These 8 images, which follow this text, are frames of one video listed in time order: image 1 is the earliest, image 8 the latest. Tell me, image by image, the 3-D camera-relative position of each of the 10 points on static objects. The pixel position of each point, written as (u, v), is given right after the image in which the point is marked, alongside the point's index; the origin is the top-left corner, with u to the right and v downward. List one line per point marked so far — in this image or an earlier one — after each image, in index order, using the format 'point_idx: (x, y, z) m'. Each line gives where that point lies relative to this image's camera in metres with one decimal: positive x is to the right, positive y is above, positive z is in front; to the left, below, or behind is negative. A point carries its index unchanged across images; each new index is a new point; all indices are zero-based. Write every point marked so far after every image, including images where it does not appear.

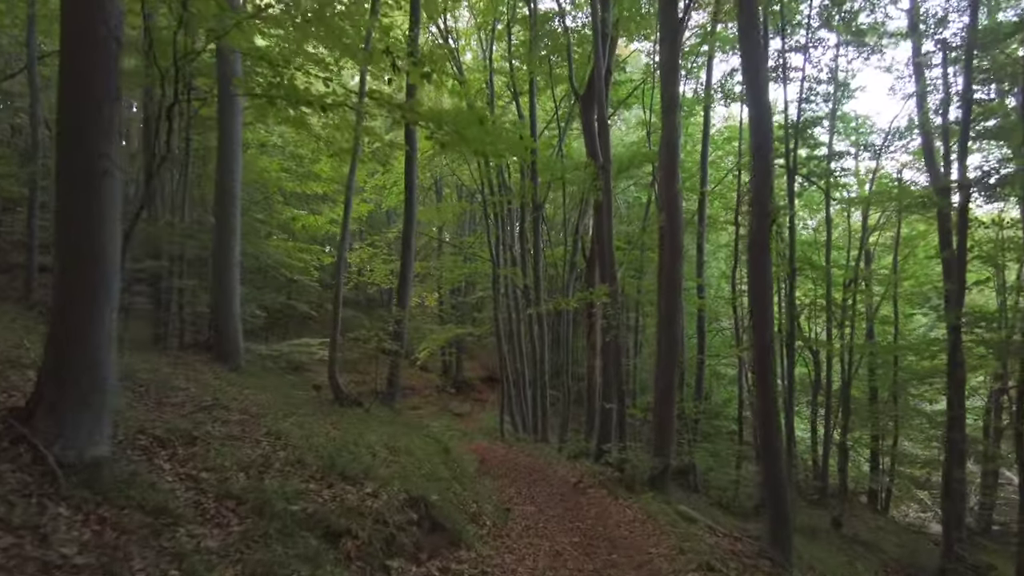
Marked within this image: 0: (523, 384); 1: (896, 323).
0: (+0.2, -3.0, +19.4) m
1: (+11.5, -1.0, +19.1) m
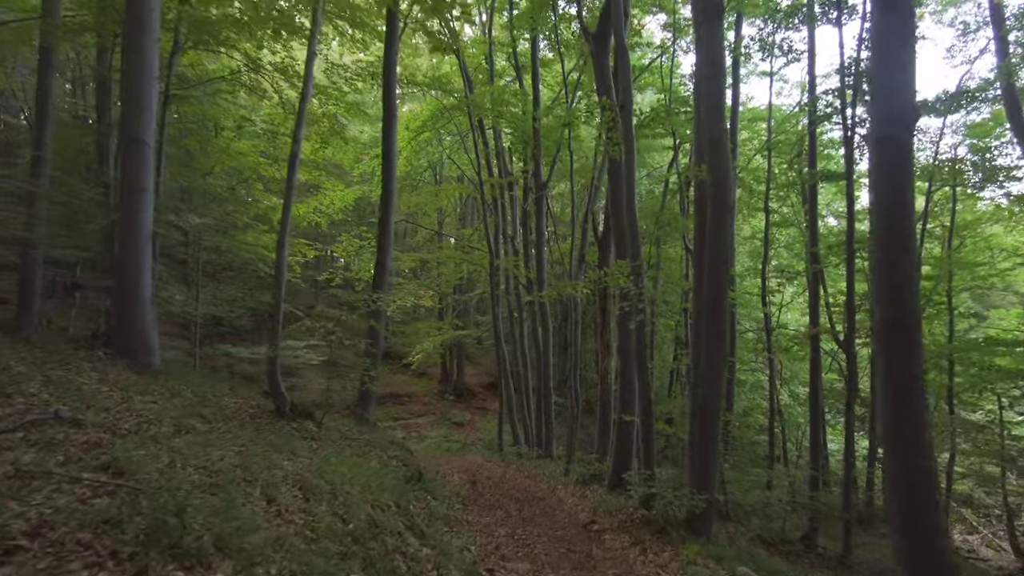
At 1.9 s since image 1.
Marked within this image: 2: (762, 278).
0: (+0.3, -2.9, +17.3) m
1: (+11.6, -0.9, +16.9) m
2: (+7.2, +0.3, +18.4) m
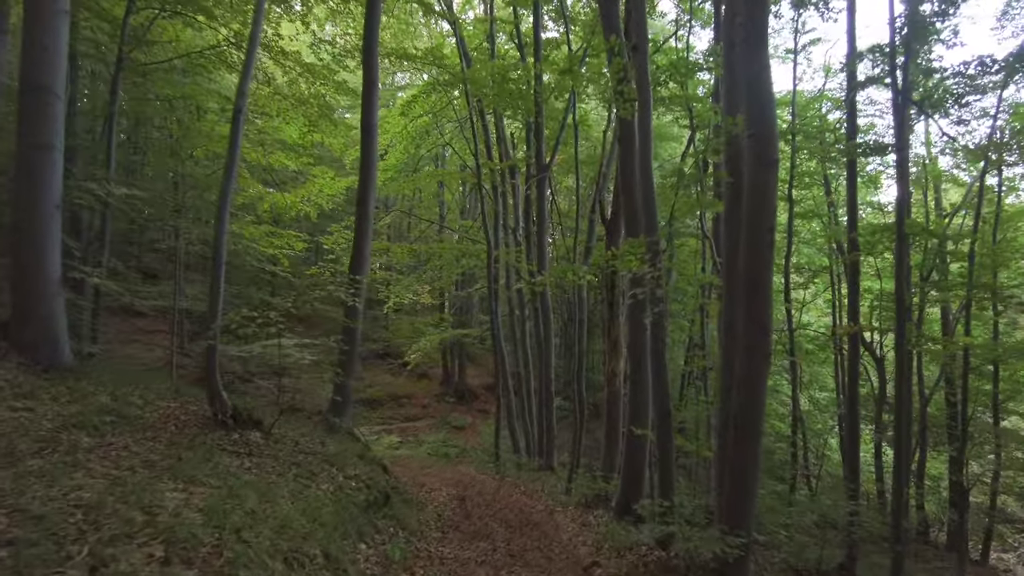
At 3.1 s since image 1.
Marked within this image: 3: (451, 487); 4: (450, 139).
0: (+0.3, -2.8, +16.0) m
1: (+11.6, -0.8, +15.5) m
2: (+7.3, +0.4, +17.0) m
3: (-1.0, -3.2, +10.2) m
4: (-1.8, +4.3, +18.3) m
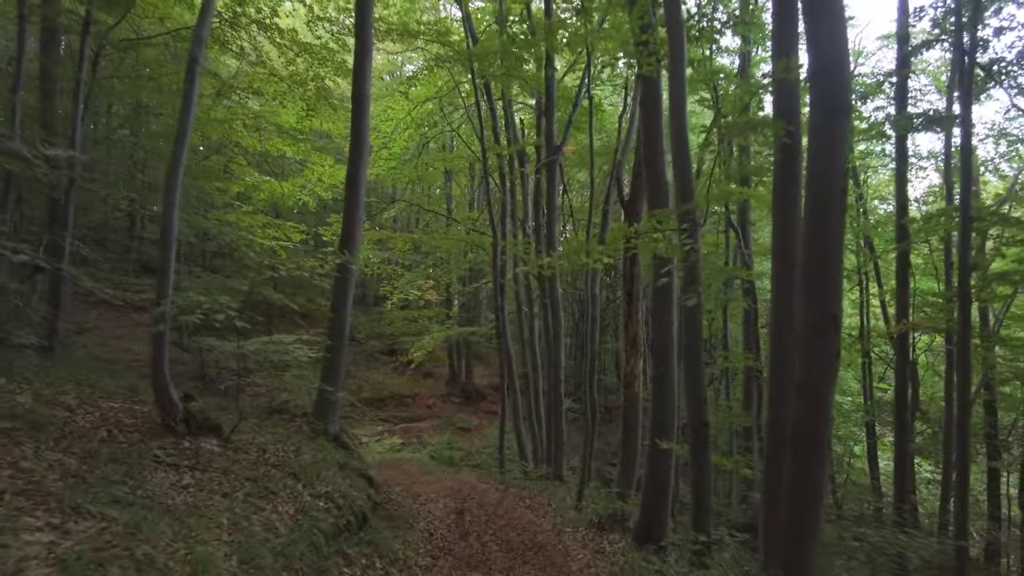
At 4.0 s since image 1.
0: (+0.5, -2.6, +15.1) m
1: (+11.8, -0.8, +14.4) m
2: (+7.5, +0.4, +16.0) m
3: (-0.9, -3.1, +9.3) m
4: (-1.5, +4.4, +17.4) m
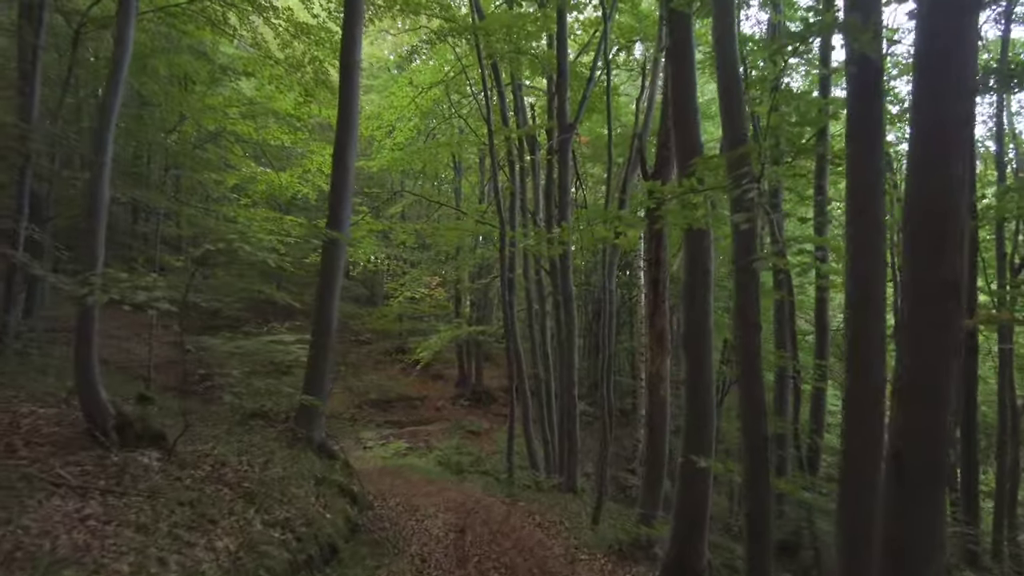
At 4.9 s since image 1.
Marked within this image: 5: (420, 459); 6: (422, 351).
0: (+0.7, -2.5, +14.1) m
1: (+12.0, -0.7, +13.2) m
2: (+7.7, +0.5, +14.9) m
3: (-0.8, -2.9, +8.3) m
4: (-1.3, +4.5, +16.5) m
5: (-2.3, -4.4, +16.2) m
6: (-2.7, -1.9, +18.9) m
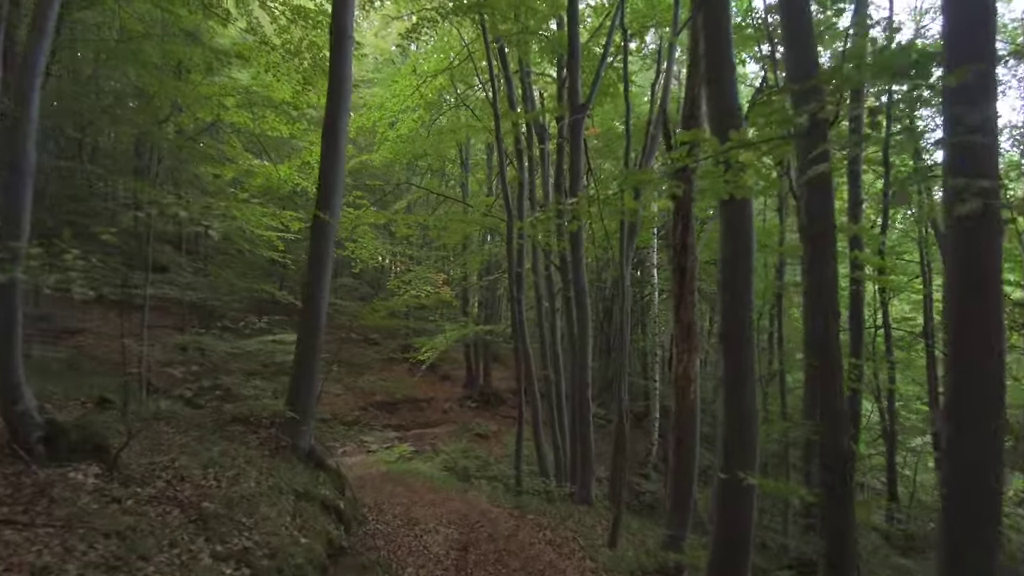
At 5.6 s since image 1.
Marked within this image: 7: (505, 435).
0: (+0.9, -2.5, +13.4) m
1: (+12.1, -0.6, +12.3) m
2: (+7.9, +0.6, +14.0) m
3: (-0.7, -2.9, +7.6) m
4: (-1.1, +4.6, +15.8) m
5: (-2.1, -4.3, +15.5) m
6: (-2.4, -1.8, +18.2) m
7: (-0.2, -4.6, +19.8) m
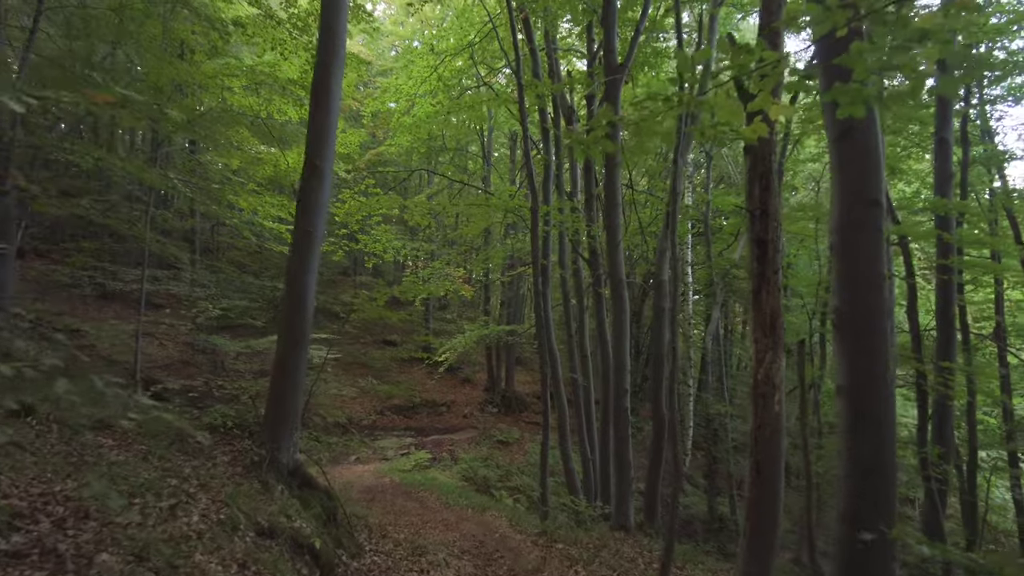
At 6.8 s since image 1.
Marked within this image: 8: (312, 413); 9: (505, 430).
0: (+1.3, -2.4, +12.1) m
1: (+12.6, -0.5, +10.6) m
2: (+8.4, +0.7, +12.5) m
3: (-0.5, -2.7, +6.4) m
4: (-0.5, +4.7, +14.6) m
5: (-1.5, -4.2, +14.4) m
6: (-1.8, -1.7, +17.1) m
7: (+0.5, -4.5, +18.6) m
8: (-4.5, -2.9, +14.5) m
9: (-0.3, -4.4, +19.5) m
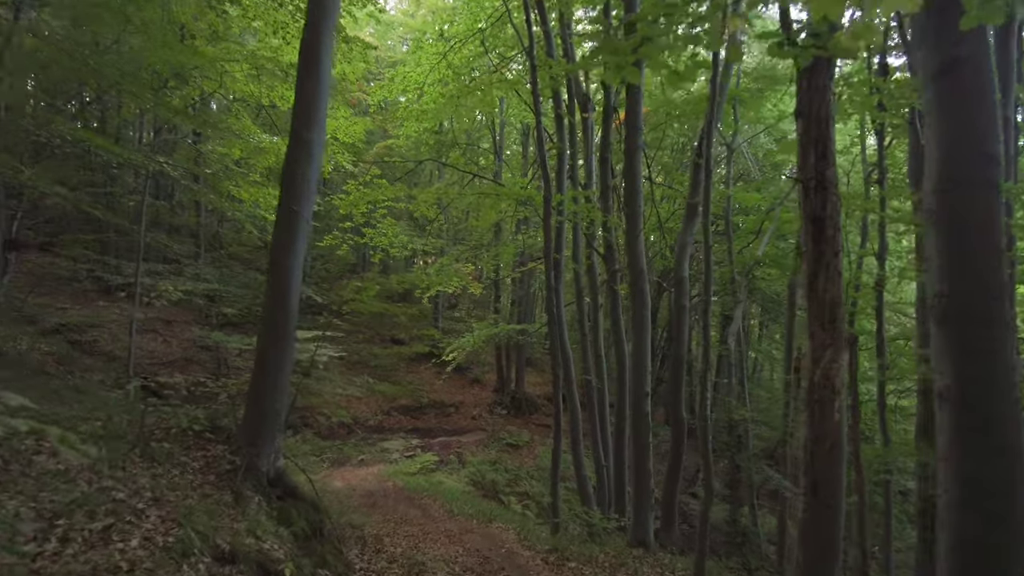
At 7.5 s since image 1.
0: (+1.5, -2.3, +11.5) m
1: (+12.7, -0.5, +9.8) m
2: (+8.6, +0.7, +11.7) m
3: (-0.4, -2.6, +5.8) m
4: (-0.2, +4.8, +14.0) m
5: (-1.3, -4.1, +13.8) m
6: (-1.5, -1.6, +16.5) m
7: (+0.7, -4.4, +17.9) m
8: (-4.3, -2.7, +13.9) m
9: (0.0, -4.3, +18.8) m
